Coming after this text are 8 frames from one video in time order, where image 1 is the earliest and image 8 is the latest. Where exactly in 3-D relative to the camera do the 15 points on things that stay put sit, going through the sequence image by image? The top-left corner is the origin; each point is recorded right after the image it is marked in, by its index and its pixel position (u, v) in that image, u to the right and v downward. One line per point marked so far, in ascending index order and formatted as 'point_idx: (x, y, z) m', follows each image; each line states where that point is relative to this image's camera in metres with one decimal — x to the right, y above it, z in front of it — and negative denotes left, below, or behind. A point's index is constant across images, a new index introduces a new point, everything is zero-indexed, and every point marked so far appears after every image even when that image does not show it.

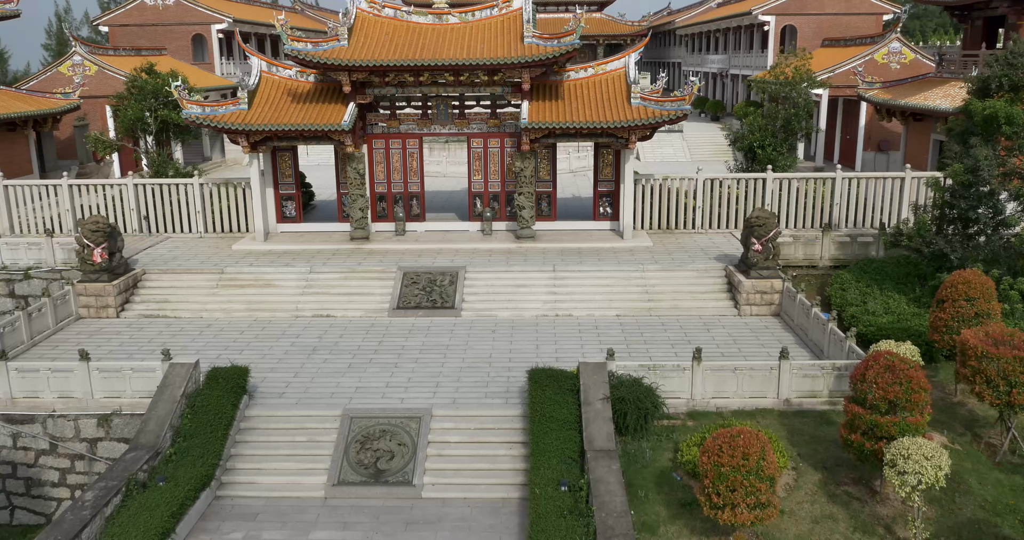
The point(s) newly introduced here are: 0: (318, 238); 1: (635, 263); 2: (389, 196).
0: (-3.9, +0.6, +17.2) m
1: (+2.2, +0.1, +15.2) m
2: (-2.6, +1.5, +17.5) m
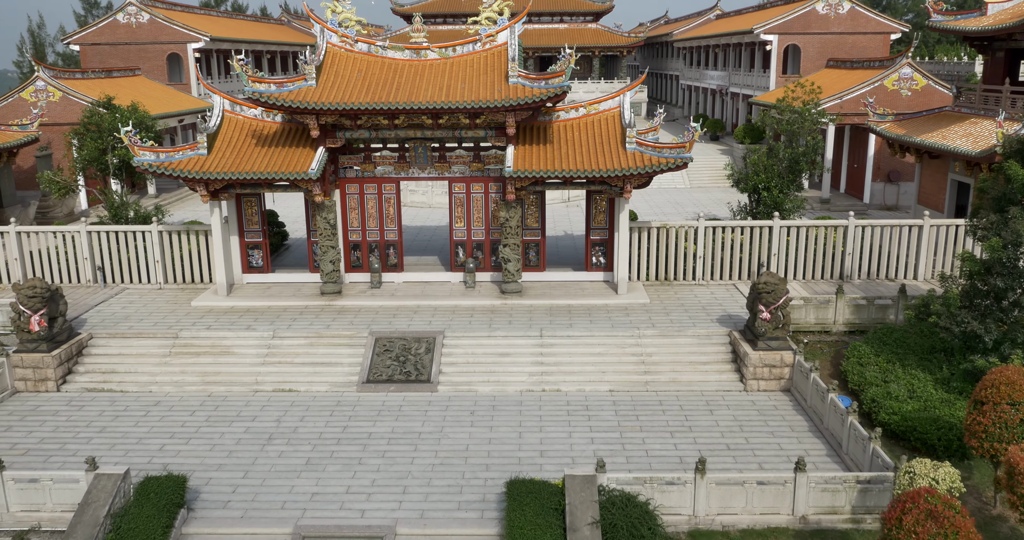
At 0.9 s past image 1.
0: (-4.2, -0.4, +15.9) m
1: (+1.9, -0.9, +13.9) m
2: (-2.8, +0.5, +16.2) m
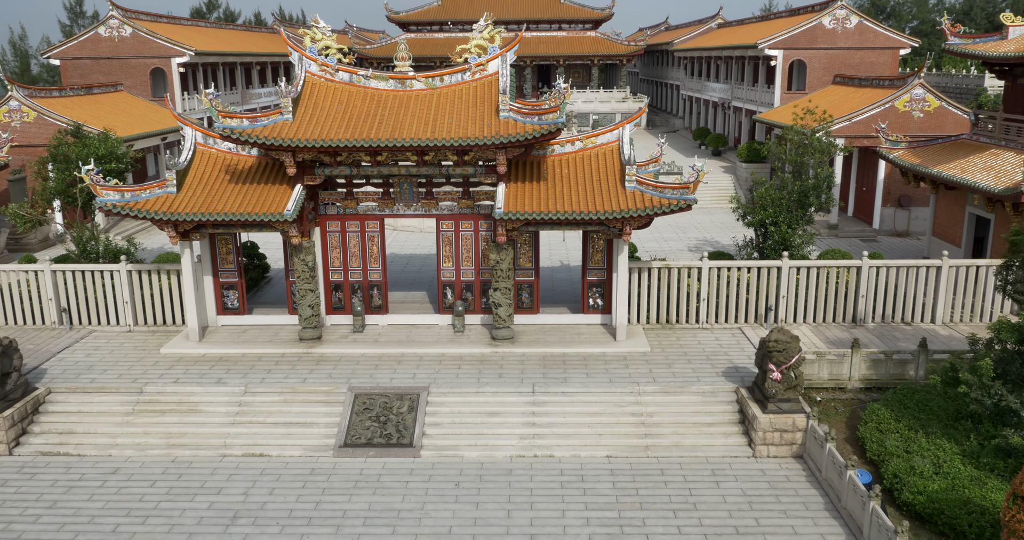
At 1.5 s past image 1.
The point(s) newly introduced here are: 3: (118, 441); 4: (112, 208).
0: (-4.4, -1.2, +14.9) m
1: (+1.8, -1.7, +12.9) m
2: (-3.0, -0.3, +15.2) m
3: (-5.6, -2.4, +12.1) m
4: (-6.4, +1.0, +13.5) m
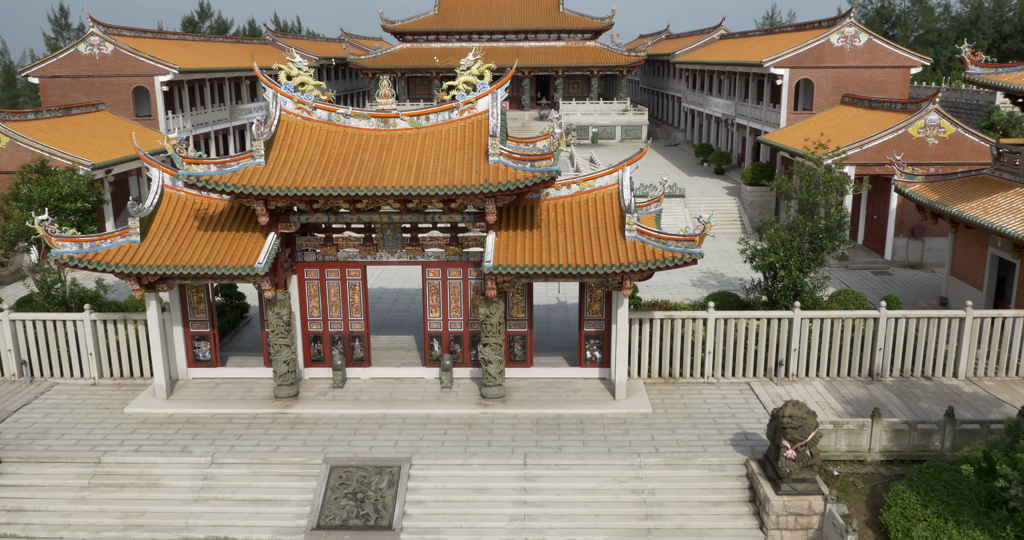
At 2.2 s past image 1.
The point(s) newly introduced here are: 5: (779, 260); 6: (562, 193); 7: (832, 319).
0: (-4.5, -2.0, +13.9) m
1: (+1.6, -2.5, +11.9) m
2: (-3.1, -1.1, +14.2) m
3: (-5.7, -3.3, +11.0) m
4: (-6.5, +0.1, +12.4) m
5: (+4.8, +0.2, +15.2) m
6: (+0.8, +1.2, +13.4) m
7: (+5.2, -0.8, +13.9) m
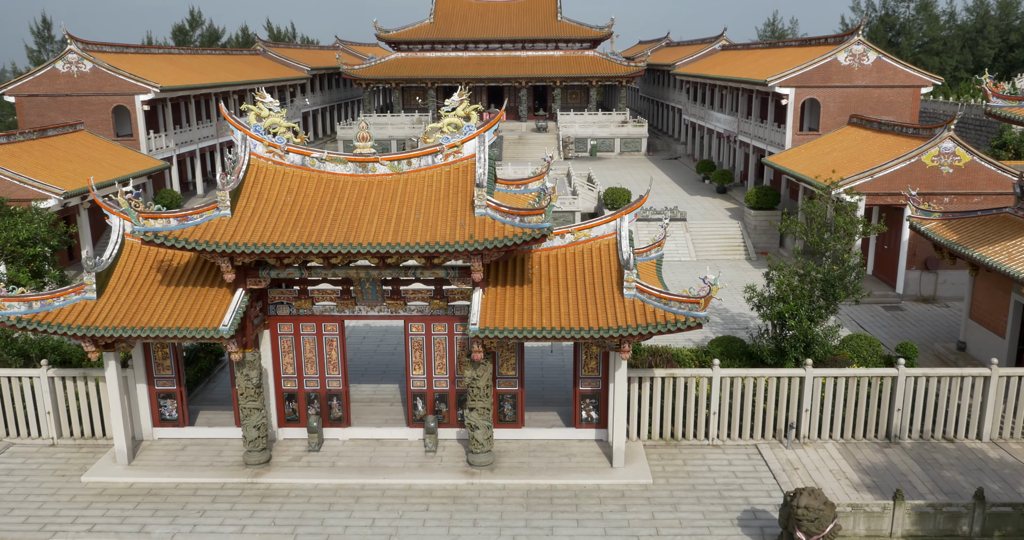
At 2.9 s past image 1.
0: (-4.7, -2.8, +12.8) m
1: (+1.5, -3.3, +10.8) m
2: (-3.3, -1.9, +13.2) m
3: (-5.9, -4.1, +10.0) m
4: (-6.7, -0.7, +11.4) m
5: (+4.6, -0.6, +14.2) m
6: (+0.6, +0.4, +12.4) m
7: (+5.1, -1.6, +12.8) m
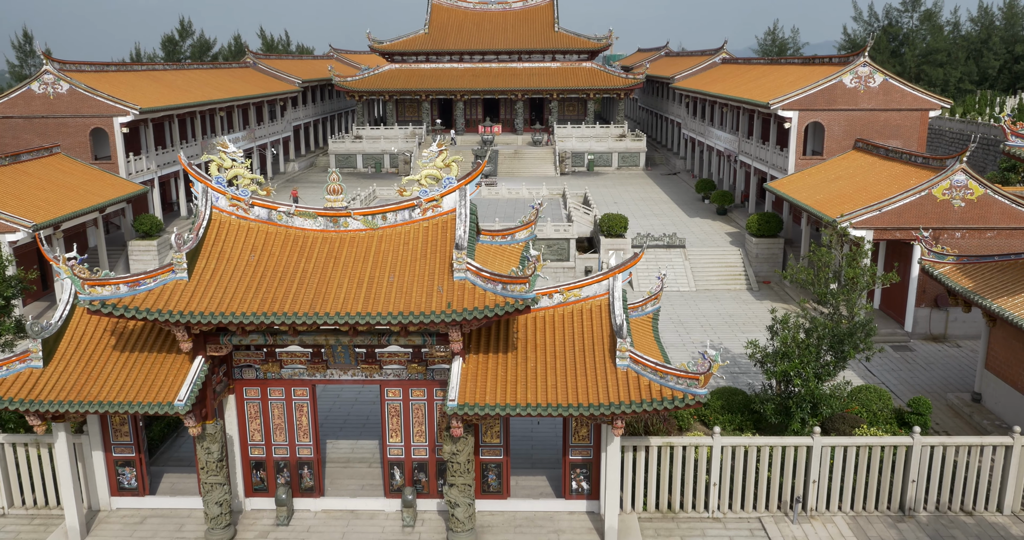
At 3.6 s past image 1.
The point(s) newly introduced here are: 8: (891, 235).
0: (-4.9, -3.7, +11.9) m
1: (+1.3, -4.2, +9.9) m
2: (-3.5, -2.8, +12.2) m
3: (-6.1, -4.9, +9.1) m
4: (-6.9, -1.5, +10.5) m
5: (+4.4, -1.5, +13.2) m
6: (+0.4, -0.5, +11.5) m
7: (+4.8, -2.5, +11.9) m
8: (+8.6, +0.8, +19.2) m
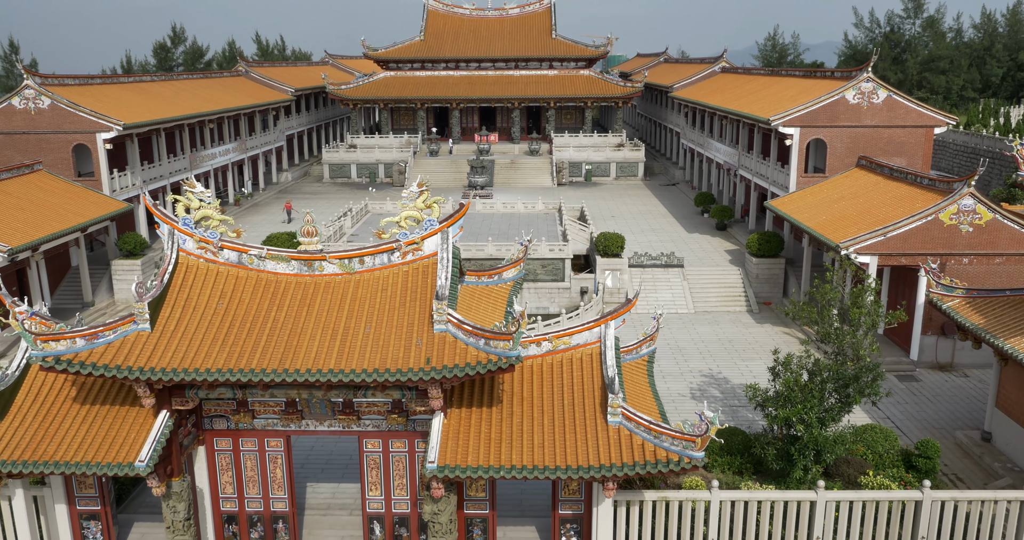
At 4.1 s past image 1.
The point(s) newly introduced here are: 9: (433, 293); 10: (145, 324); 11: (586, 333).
0: (-5.1, -4.3, +11.2) m
1: (+1.1, -4.8, +9.2) m
2: (-3.7, -3.4, +11.5) m
3: (-6.3, -5.5, +8.4) m
4: (-7.1, -2.1, +9.8) m
5: (+4.2, -2.1, +12.6) m
6: (+0.2, -1.0, +10.8) m
7: (+4.7, -3.1, +11.2) m
8: (+8.4, +0.2, +18.5) m
9: (-0.9, -0.3, +10.1) m
10: (-4.2, -0.6, +9.7) m
11: (+1.0, -0.8, +10.7) m
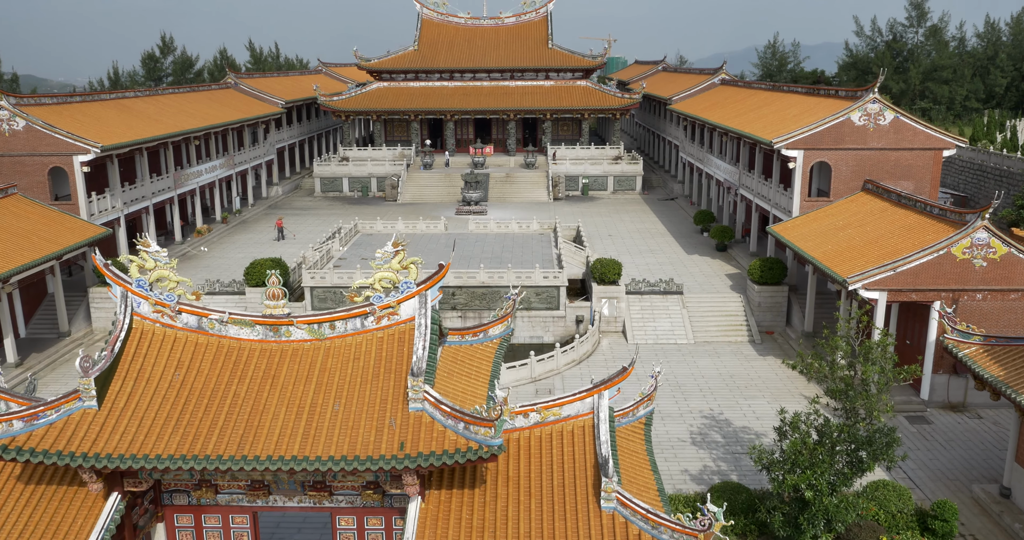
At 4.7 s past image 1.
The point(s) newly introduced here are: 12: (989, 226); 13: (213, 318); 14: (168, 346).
0: (-5.3, -5.0, +10.3) m
1: (+0.9, -5.5, +8.3) m
2: (-3.9, -4.1, +10.6) m
3: (-6.5, -6.3, +7.5) m
4: (-7.2, -2.9, +8.9) m
5: (+4.0, -2.8, +11.7) m
6: (+0.1, -1.8, +9.9) m
7: (+4.5, -3.8, +10.3) m
8: (+8.2, -0.5, +17.6) m
9: (-1.1, -1.0, +9.2) m
10: (-4.4, -1.4, +8.8) m
11: (+0.8, -1.5, +9.9) m
12: (+9.7, +0.9, +17.1) m
13: (-3.4, -0.6, +9.8) m
14: (-3.9, -0.9, +9.6) m
